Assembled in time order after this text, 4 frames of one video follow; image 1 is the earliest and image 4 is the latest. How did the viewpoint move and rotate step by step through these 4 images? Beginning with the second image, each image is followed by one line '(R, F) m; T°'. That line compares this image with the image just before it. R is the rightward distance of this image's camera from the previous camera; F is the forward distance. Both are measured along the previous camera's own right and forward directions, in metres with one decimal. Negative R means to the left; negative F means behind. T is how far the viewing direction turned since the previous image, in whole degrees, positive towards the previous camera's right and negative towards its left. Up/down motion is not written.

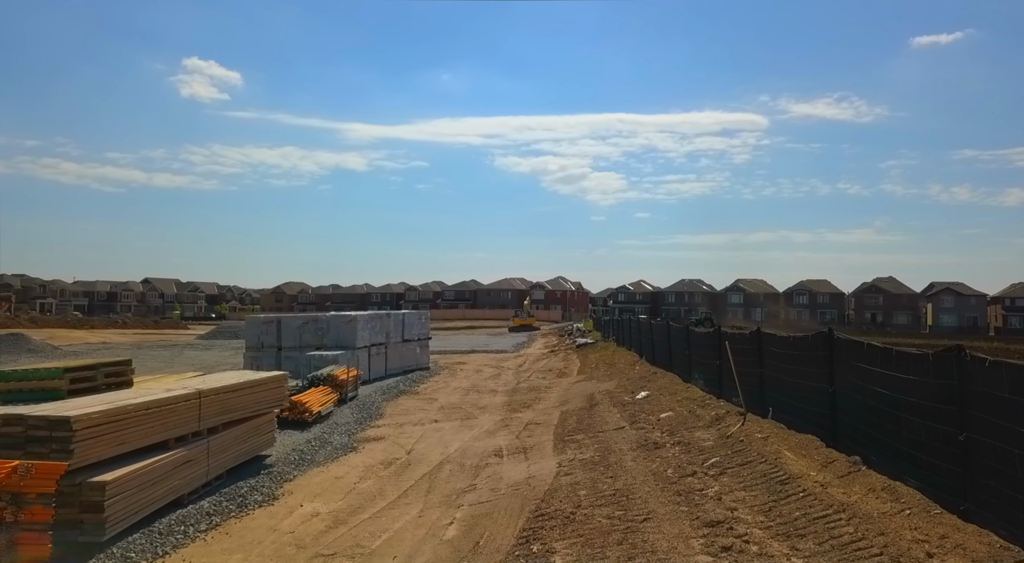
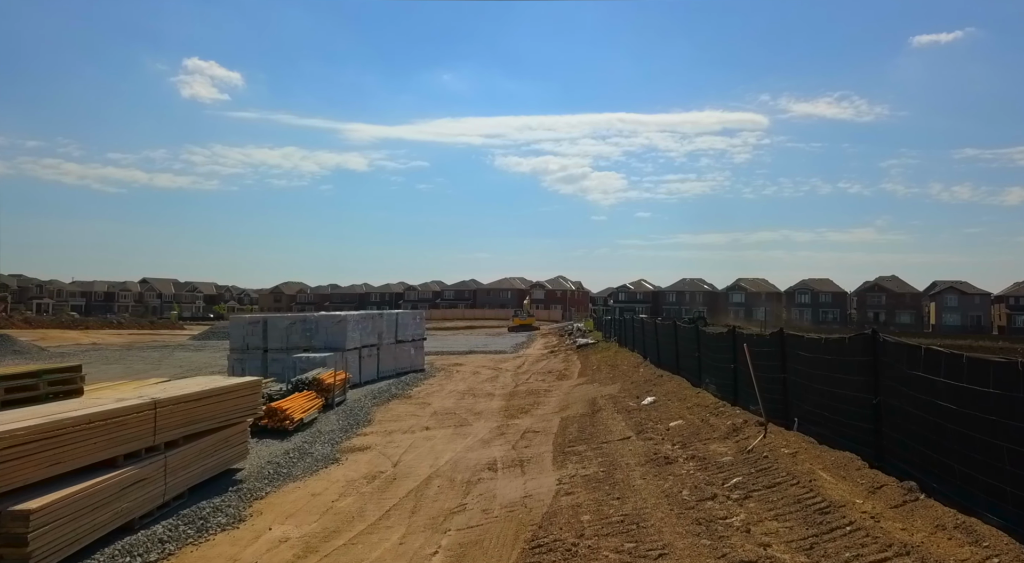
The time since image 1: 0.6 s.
(+0.1, +1.0) m; 0°
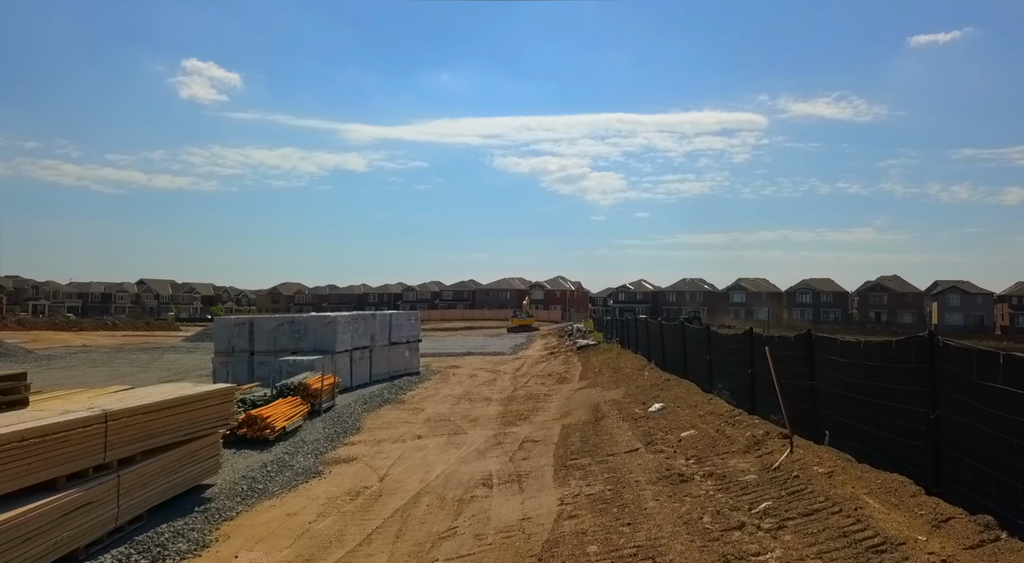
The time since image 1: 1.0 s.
(0.0, +0.9) m; 0°
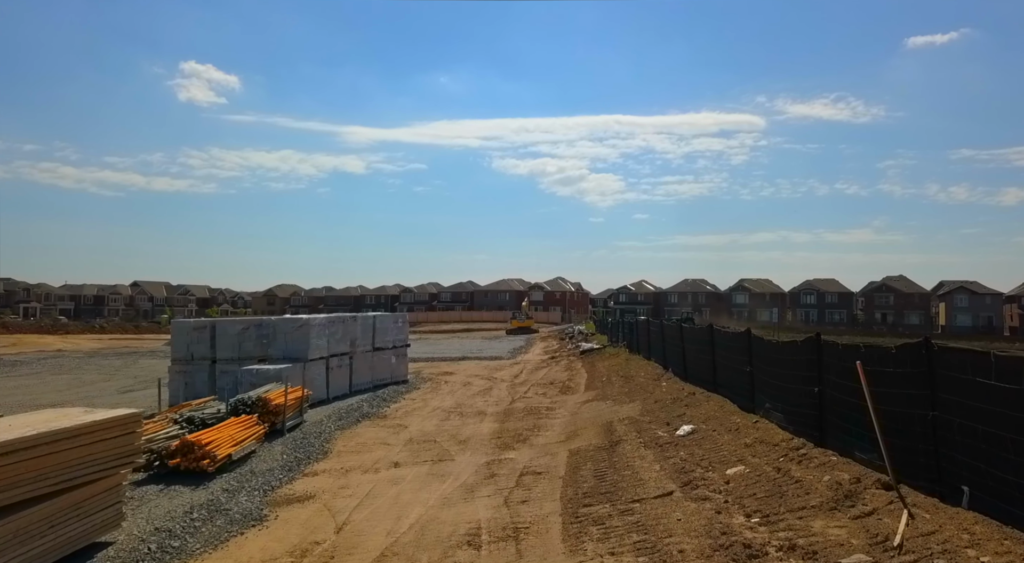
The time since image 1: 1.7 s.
(0.0, +2.3) m; 0°
